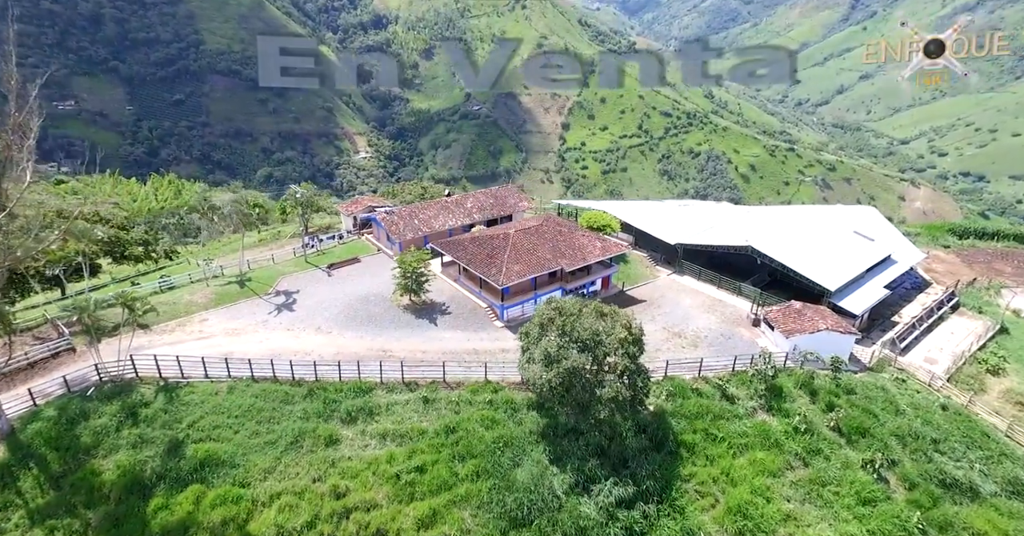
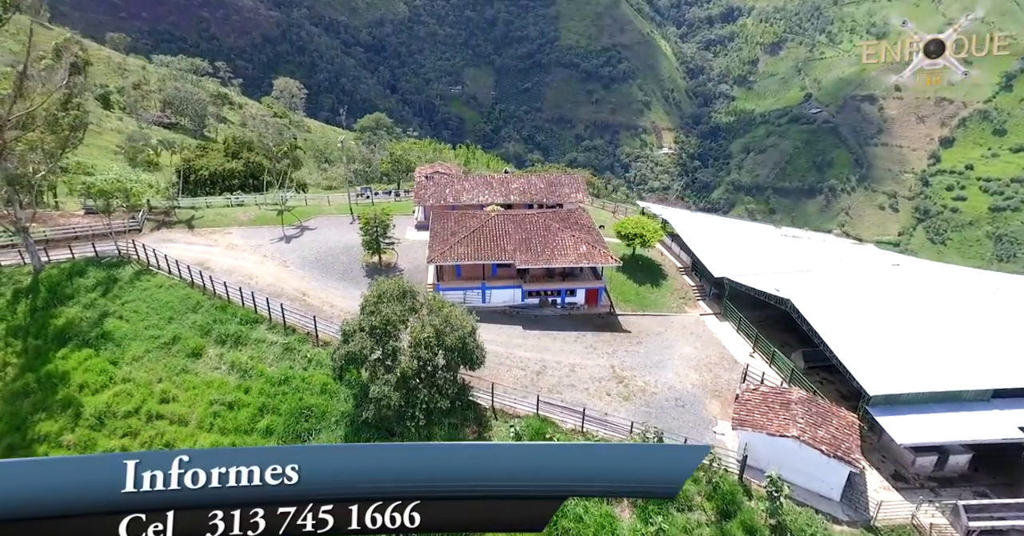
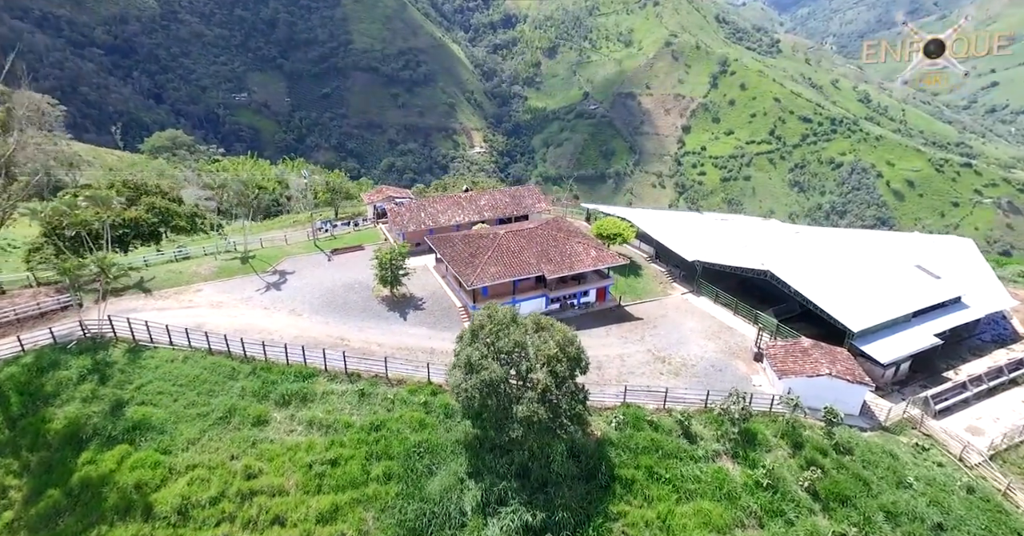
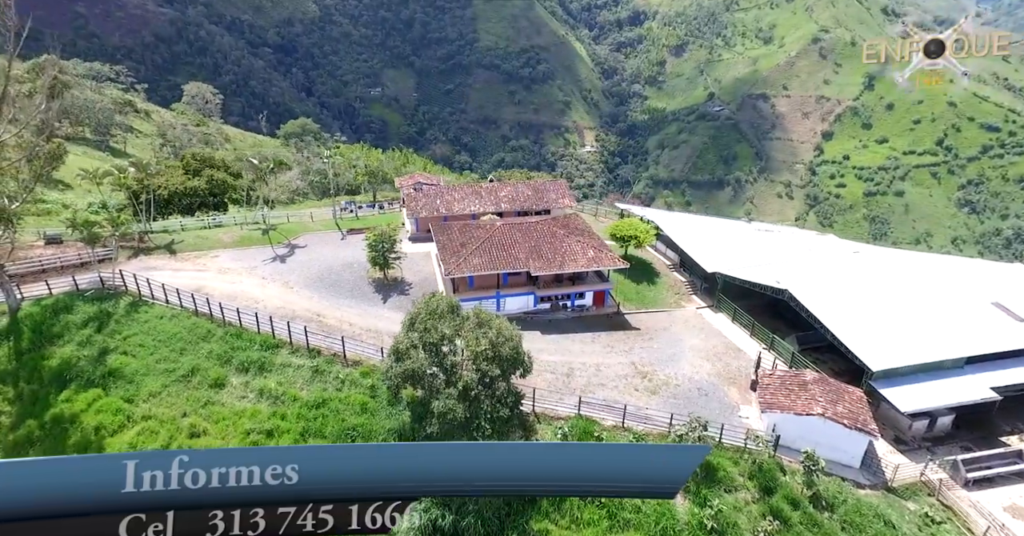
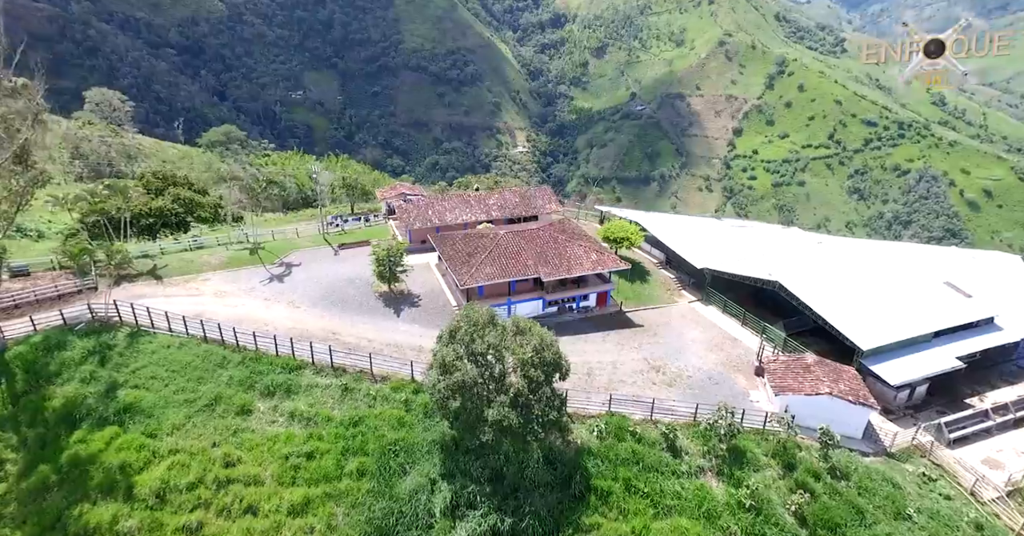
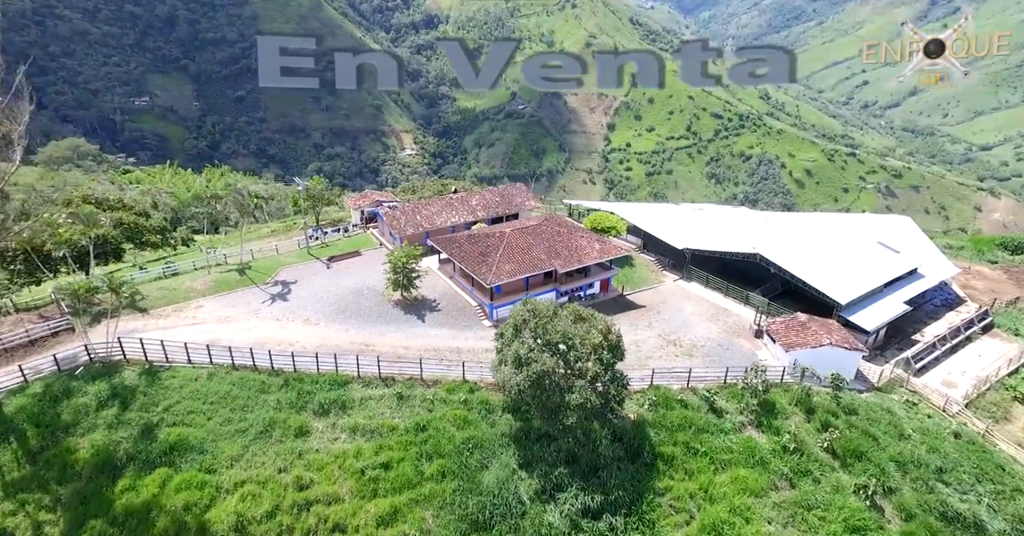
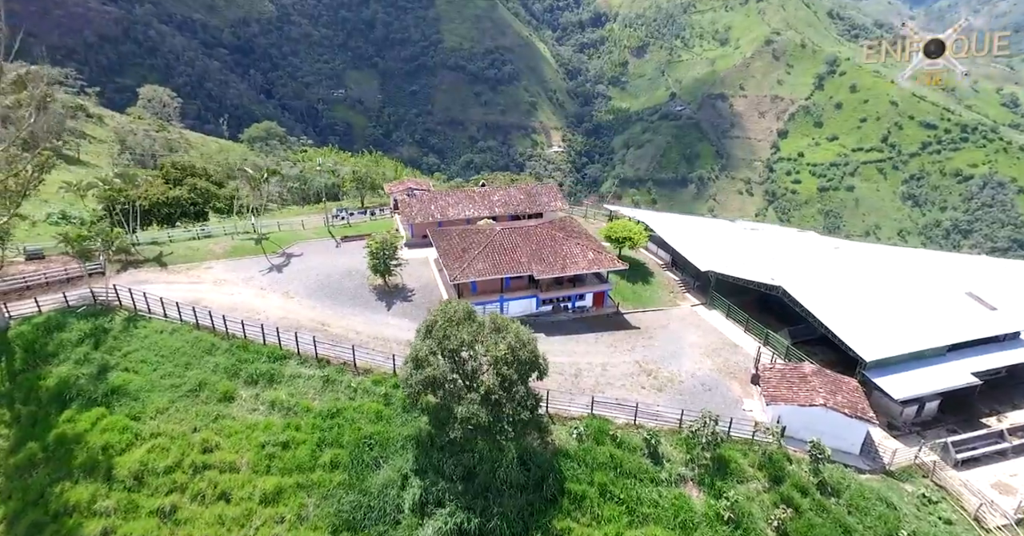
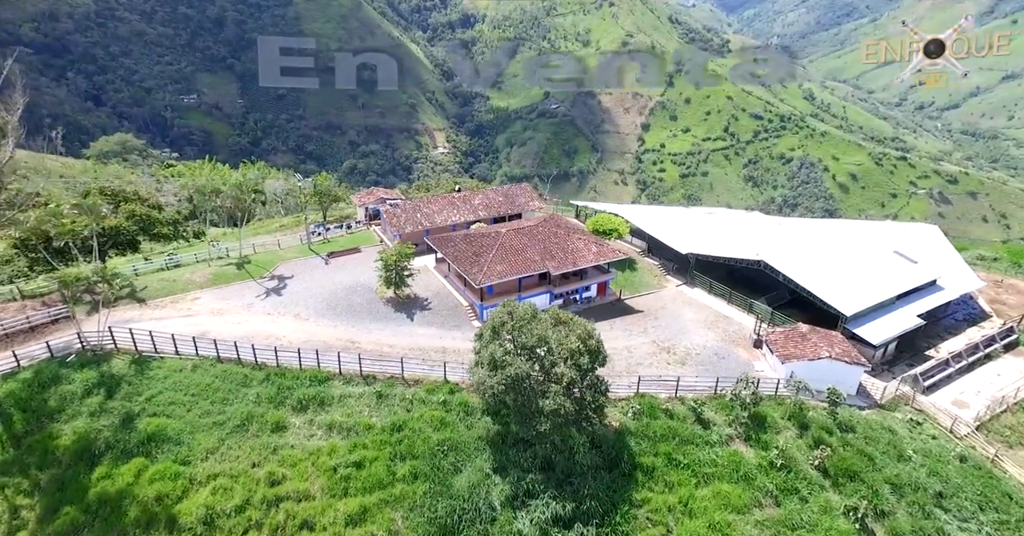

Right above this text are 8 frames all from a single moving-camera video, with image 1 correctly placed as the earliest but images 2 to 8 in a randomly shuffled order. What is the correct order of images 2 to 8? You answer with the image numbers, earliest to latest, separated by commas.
6, 8, 3, 5, 7, 4, 2
